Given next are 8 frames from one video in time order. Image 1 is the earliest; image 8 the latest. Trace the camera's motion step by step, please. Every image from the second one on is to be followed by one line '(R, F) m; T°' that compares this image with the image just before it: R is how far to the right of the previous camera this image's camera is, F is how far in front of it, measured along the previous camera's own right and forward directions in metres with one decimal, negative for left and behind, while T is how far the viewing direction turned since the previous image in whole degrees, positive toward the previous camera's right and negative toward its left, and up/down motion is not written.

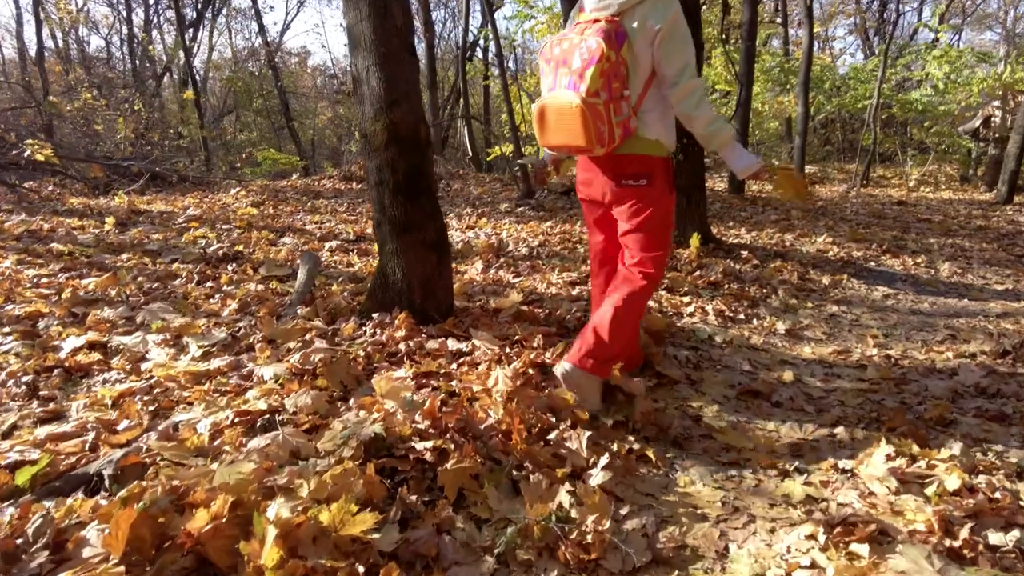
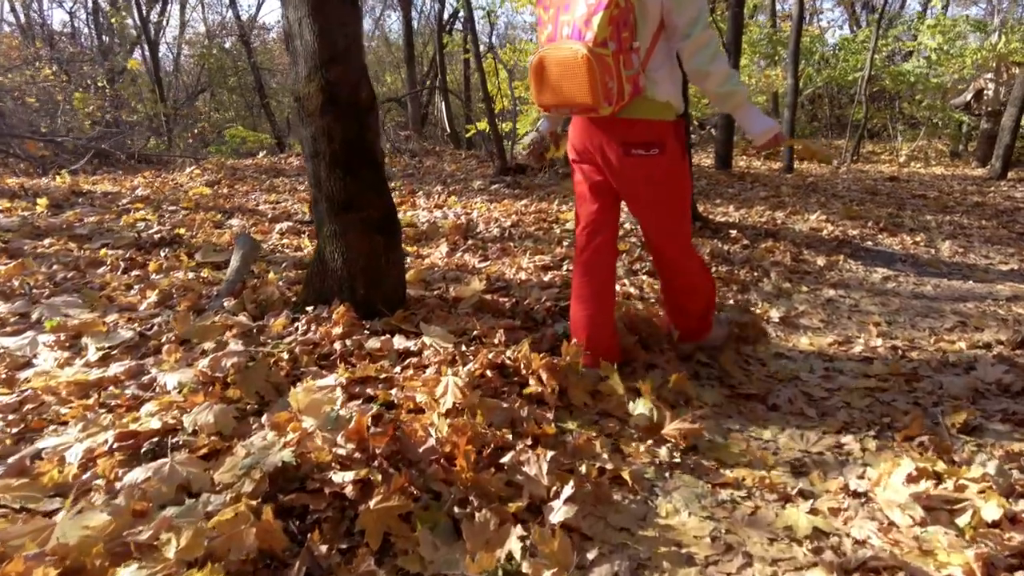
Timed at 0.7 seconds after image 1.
(+0.2, +0.5) m; +1°
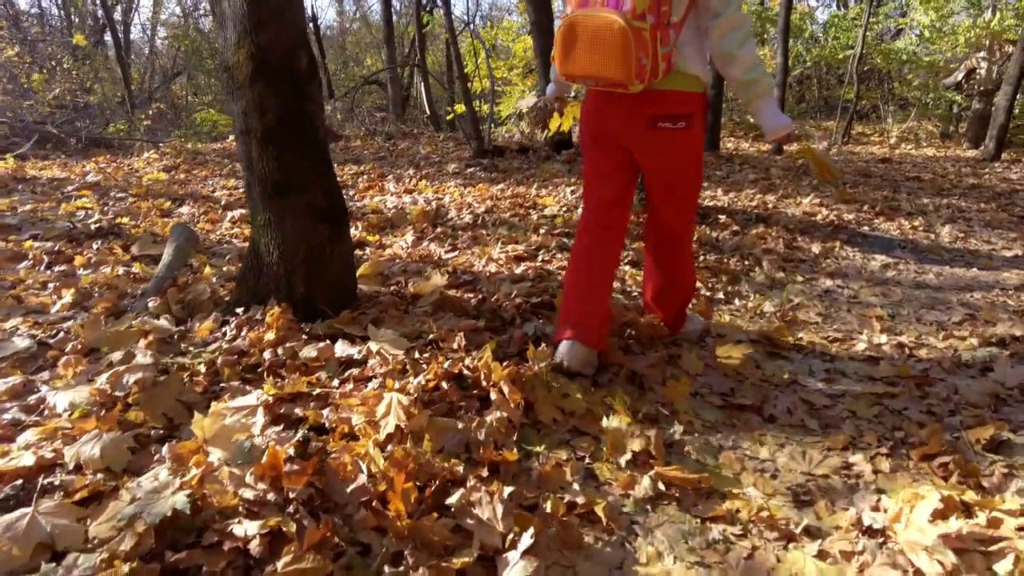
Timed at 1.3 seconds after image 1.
(+0.1, +0.4) m; +1°
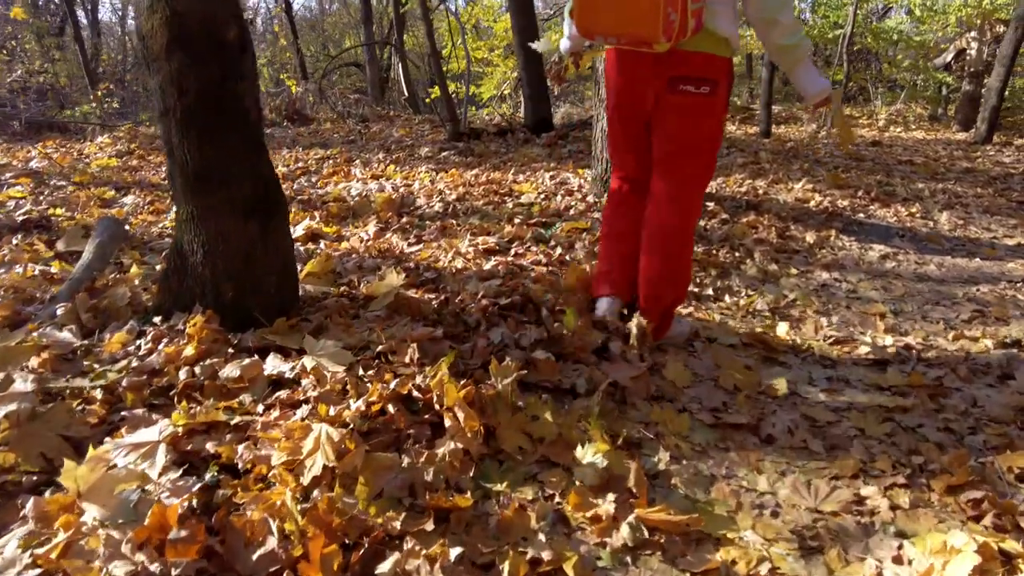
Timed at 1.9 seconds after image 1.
(+0.1, +0.4) m; +1°
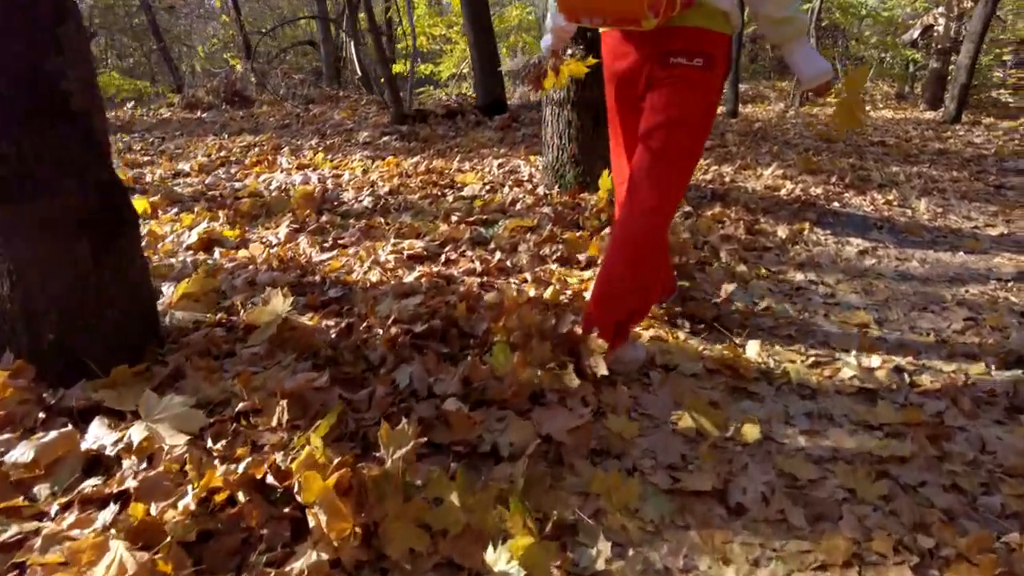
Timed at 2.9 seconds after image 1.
(+0.2, +0.6) m; +3°
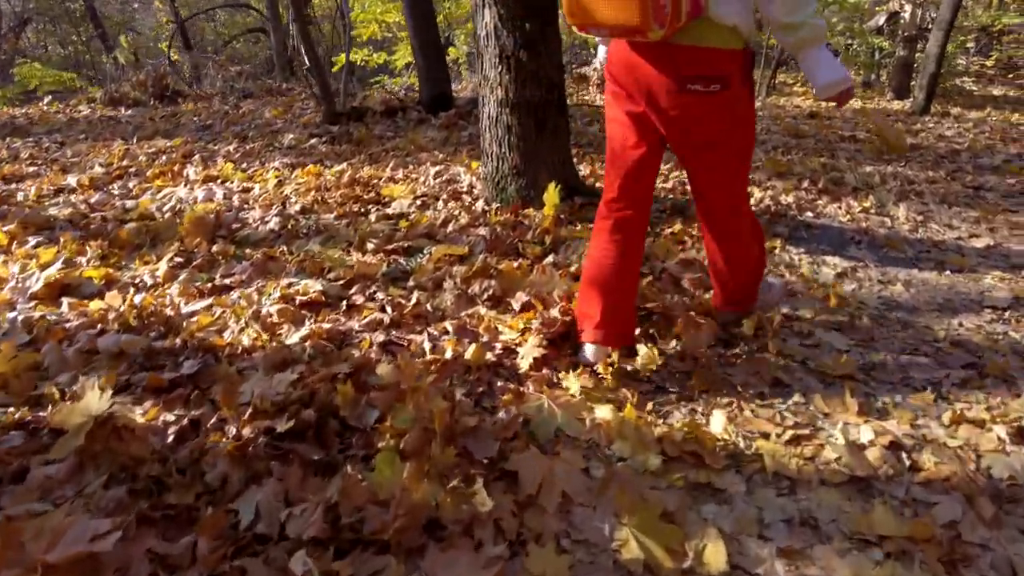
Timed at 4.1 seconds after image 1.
(+0.2, +0.6) m; +3°
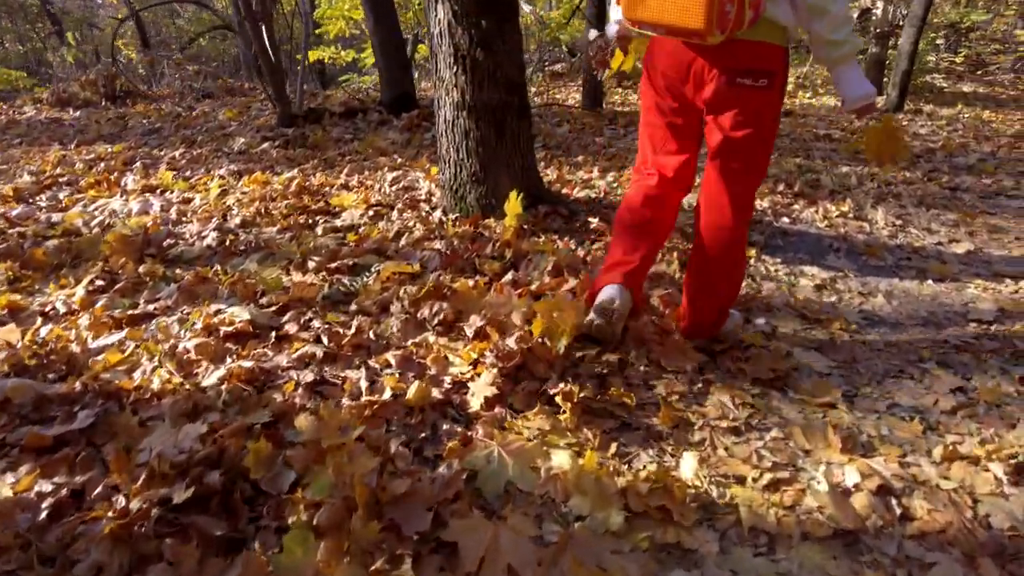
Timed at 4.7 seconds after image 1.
(+0.1, +0.3) m; +2°
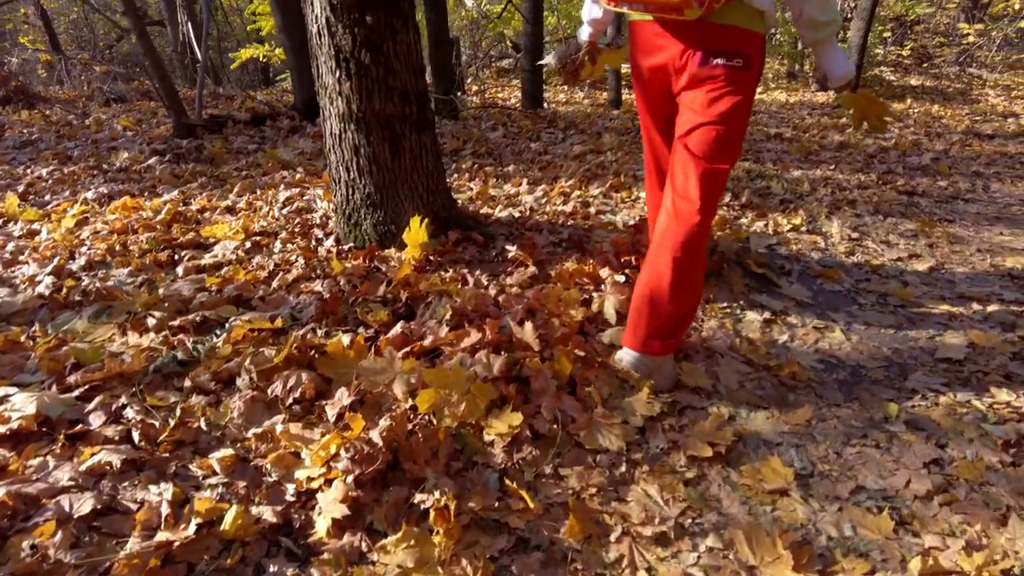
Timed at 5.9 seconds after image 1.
(+0.3, +0.5) m; +3°
